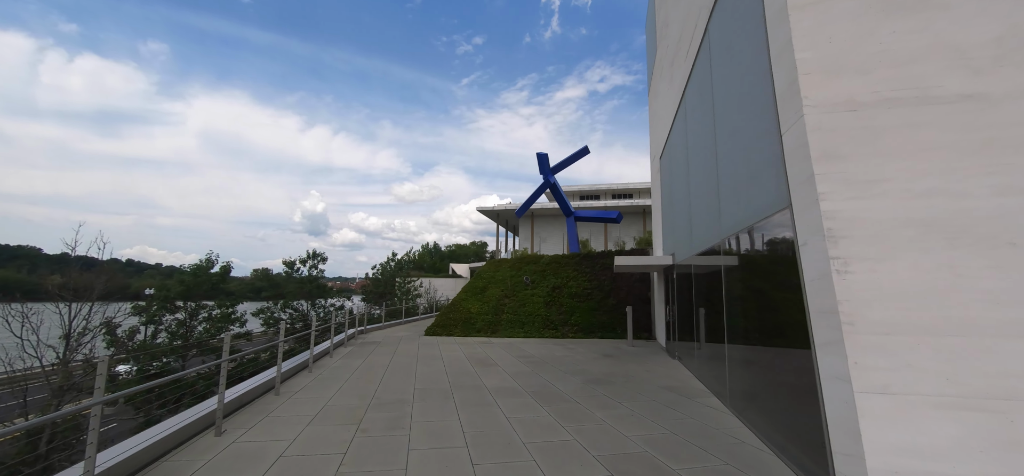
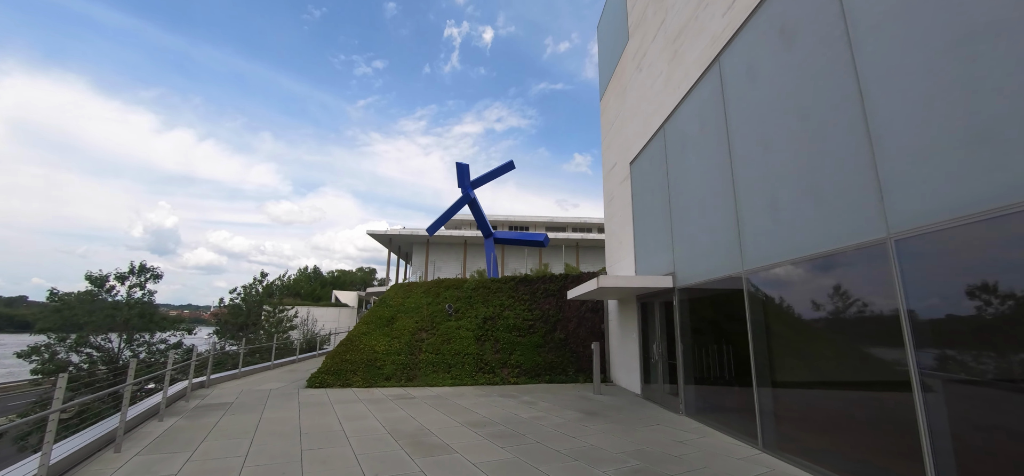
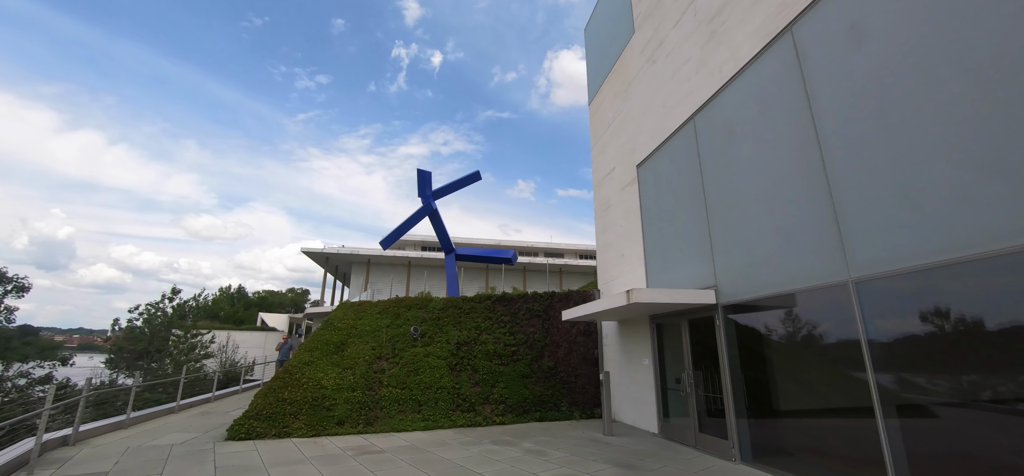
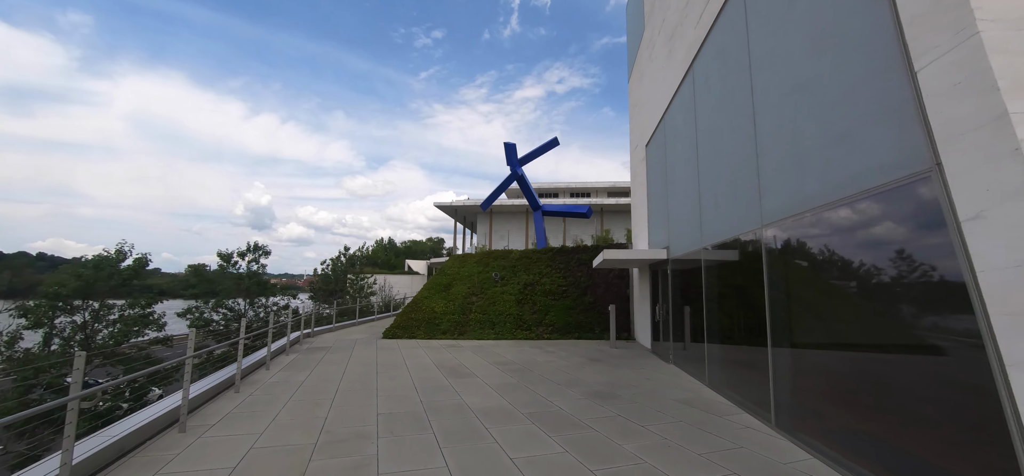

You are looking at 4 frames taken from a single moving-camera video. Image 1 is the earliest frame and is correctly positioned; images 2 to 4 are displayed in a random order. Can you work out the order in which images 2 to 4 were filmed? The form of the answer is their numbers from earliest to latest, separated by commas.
4, 2, 3
